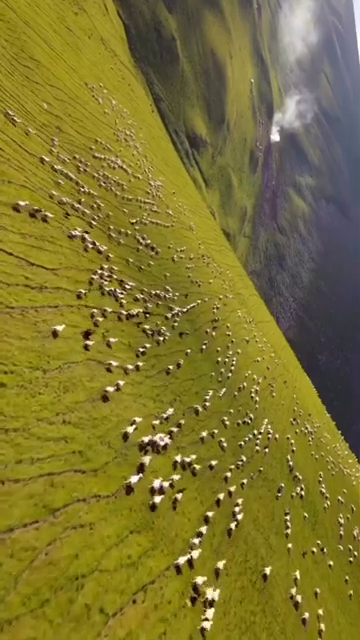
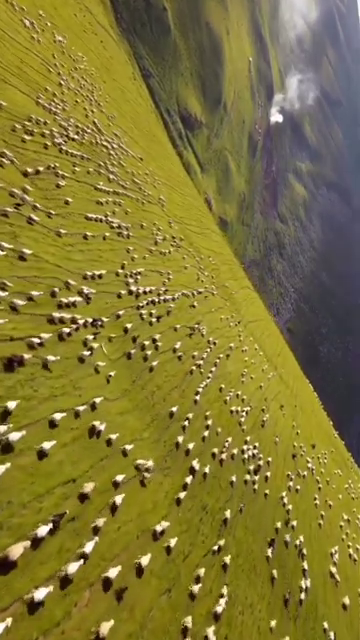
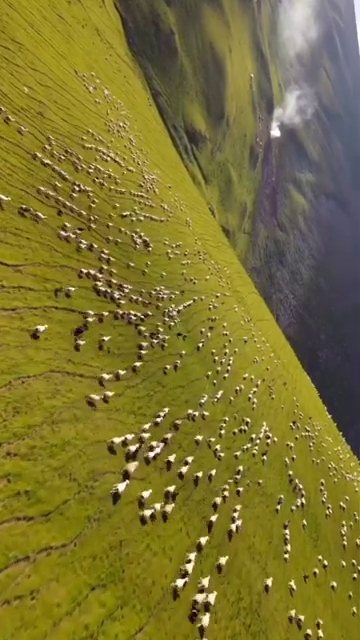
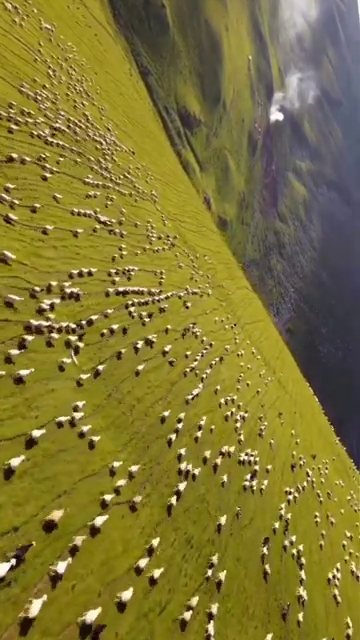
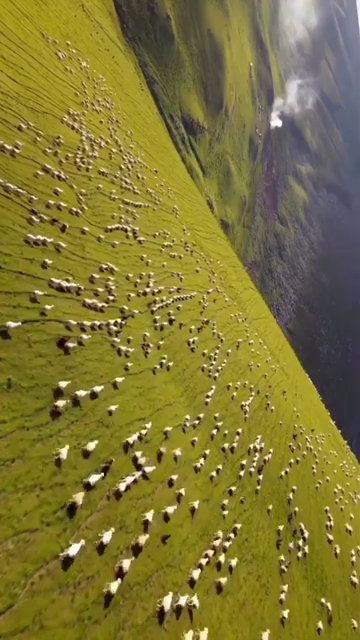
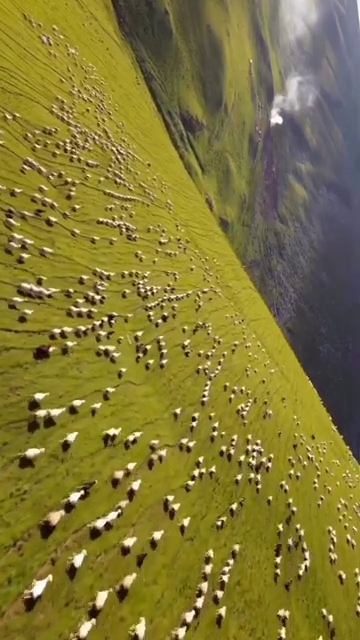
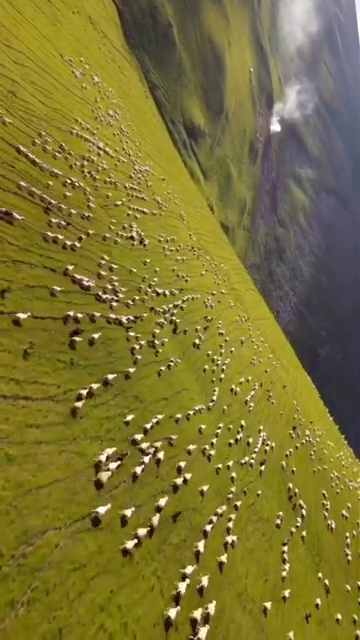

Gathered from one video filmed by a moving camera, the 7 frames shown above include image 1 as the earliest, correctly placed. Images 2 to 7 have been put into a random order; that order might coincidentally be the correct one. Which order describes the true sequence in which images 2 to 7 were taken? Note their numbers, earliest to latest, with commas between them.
3, 7, 5, 6, 2, 4
